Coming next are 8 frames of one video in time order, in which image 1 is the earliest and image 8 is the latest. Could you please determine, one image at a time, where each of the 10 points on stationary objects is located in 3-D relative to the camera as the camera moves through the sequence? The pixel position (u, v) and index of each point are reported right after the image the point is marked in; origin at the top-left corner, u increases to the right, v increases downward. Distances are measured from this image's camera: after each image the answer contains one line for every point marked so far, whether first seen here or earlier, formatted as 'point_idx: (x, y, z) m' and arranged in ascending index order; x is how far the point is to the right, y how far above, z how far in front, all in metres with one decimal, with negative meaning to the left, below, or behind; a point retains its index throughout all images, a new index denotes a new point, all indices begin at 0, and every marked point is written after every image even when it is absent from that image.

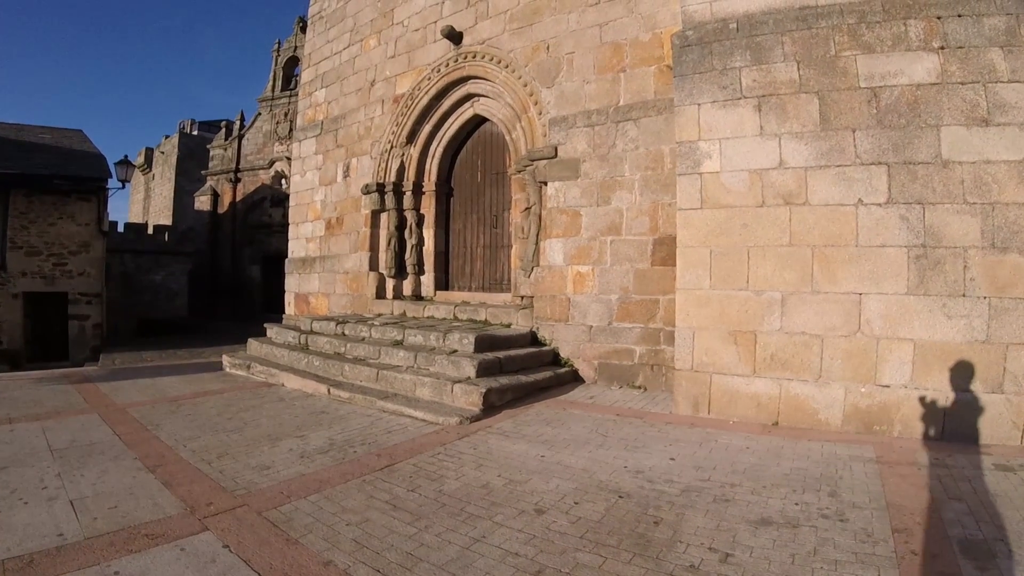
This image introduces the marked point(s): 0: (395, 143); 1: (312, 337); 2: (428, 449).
0: (-1.6, +2.1, +7.6) m
1: (-2.4, -0.6, +7.0) m
2: (-0.6, -1.2, +3.9) m
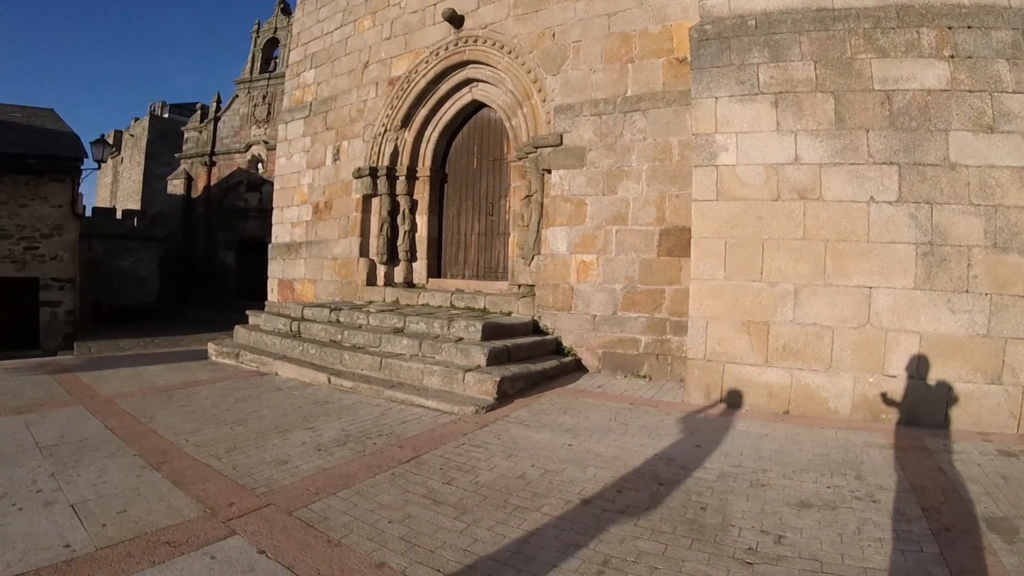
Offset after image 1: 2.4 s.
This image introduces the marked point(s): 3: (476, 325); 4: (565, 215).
0: (-1.7, +2.2, +7.4) m
1: (-2.5, -0.4, +6.8) m
2: (-0.4, -1.1, +3.8) m
3: (-0.3, -0.4, +5.4) m
4: (+0.5, +0.8, +5.8) m
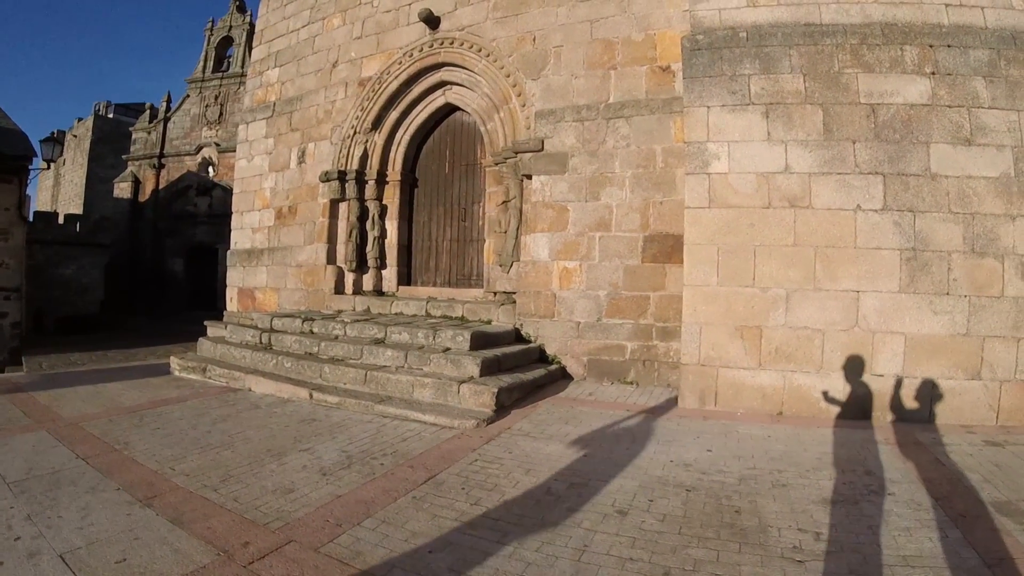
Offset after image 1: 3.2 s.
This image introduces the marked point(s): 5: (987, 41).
0: (-2.0, +2.1, +7.1) m
1: (-2.7, -0.5, +6.4) m
2: (-0.3, -1.1, +3.7) m
3: (-0.4, -0.5, +5.3) m
4: (+0.3, +0.7, +5.8) m
5: (+3.8, +1.9, +4.2) m
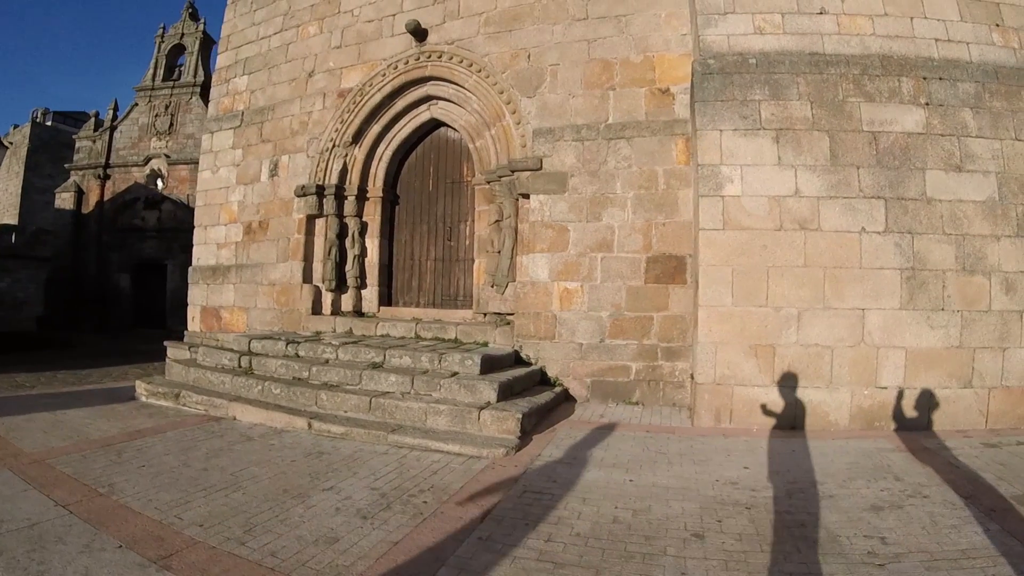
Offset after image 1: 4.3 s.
0: (-2.2, +1.9, +6.8) m
1: (-2.8, -0.8, +5.9) m
2: (0.0, -1.3, +3.5) m
3: (-0.3, -0.7, +5.1) m
4: (+0.3, +0.5, +5.7) m
5: (+3.9, +1.8, +4.6) m
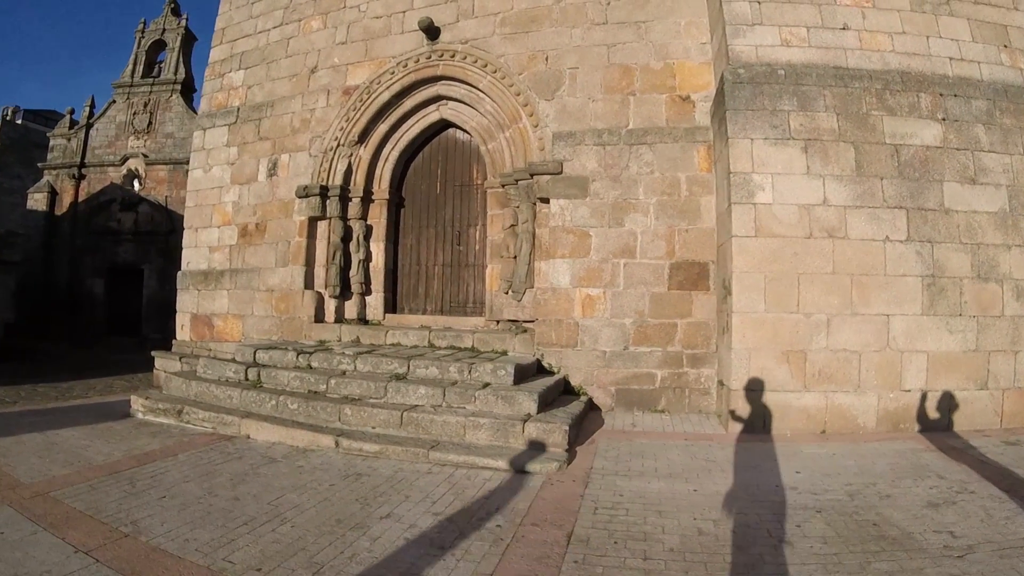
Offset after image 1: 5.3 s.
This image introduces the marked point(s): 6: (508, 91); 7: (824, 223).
0: (-2.1, +1.8, +6.5) m
1: (-2.5, -0.9, +5.6) m
2: (+0.4, -1.4, +3.4) m
3: (-0.1, -0.7, +4.9) m
4: (+0.6, +0.4, +5.6) m
5: (+4.3, +1.8, +4.9) m
6: (0.0, +2.2, +6.0) m
7: (+2.7, +0.6, +4.7) m
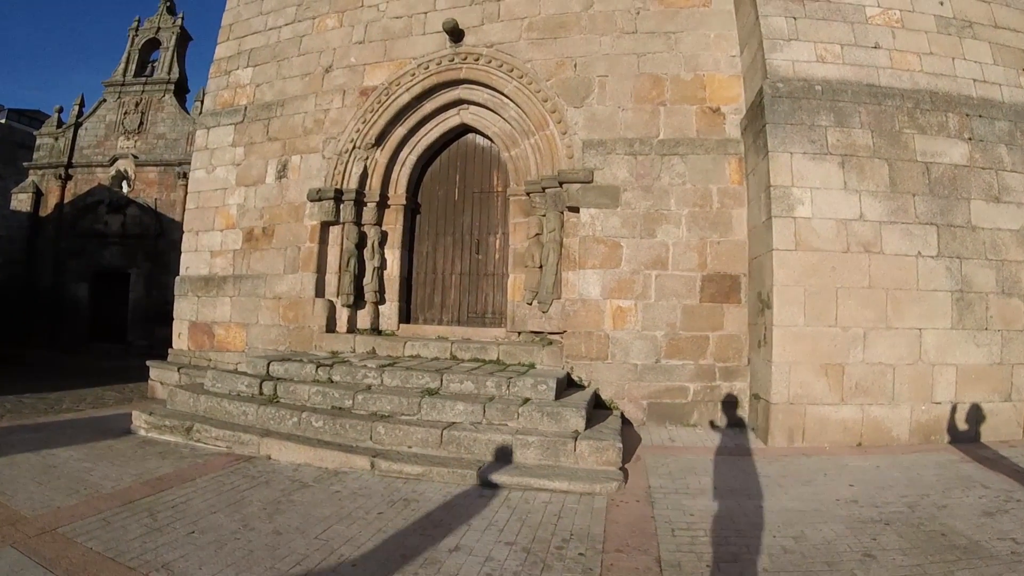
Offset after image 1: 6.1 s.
0: (-1.8, +1.7, +6.3) m
1: (-2.2, -0.9, +5.3) m
2: (+0.8, -1.4, +3.3) m
3: (+0.3, -0.8, +4.8) m
4: (+0.9, +0.3, +5.6) m
5: (+4.6, +1.6, +5.0) m
6: (+0.2, +2.1, +5.9) m
7: (+3.1, +0.5, +4.8) m
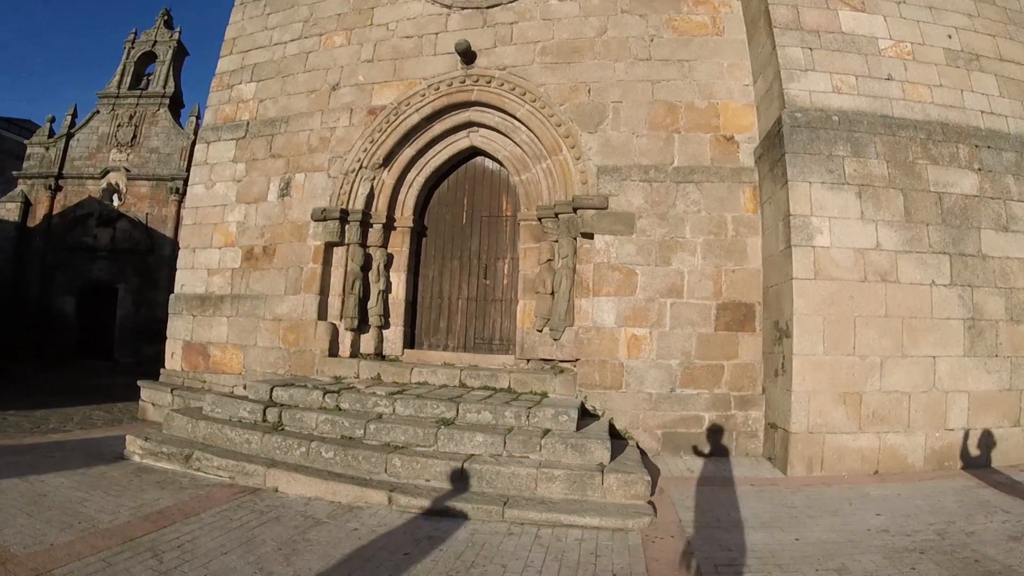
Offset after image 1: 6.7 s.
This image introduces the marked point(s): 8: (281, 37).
0: (-1.7, +1.4, +6.1) m
1: (-2.1, -1.2, +5.1) m
2: (+1.1, -1.7, +3.3) m
3: (+0.5, -1.1, +4.7) m
4: (+1.0, +0.1, +5.5) m
5: (+4.8, +1.4, +5.2) m
6: (+0.4, +1.8, +5.8) m
7: (+3.3, +0.2, +4.8) m
8: (-2.9, +3.1, +6.5) m
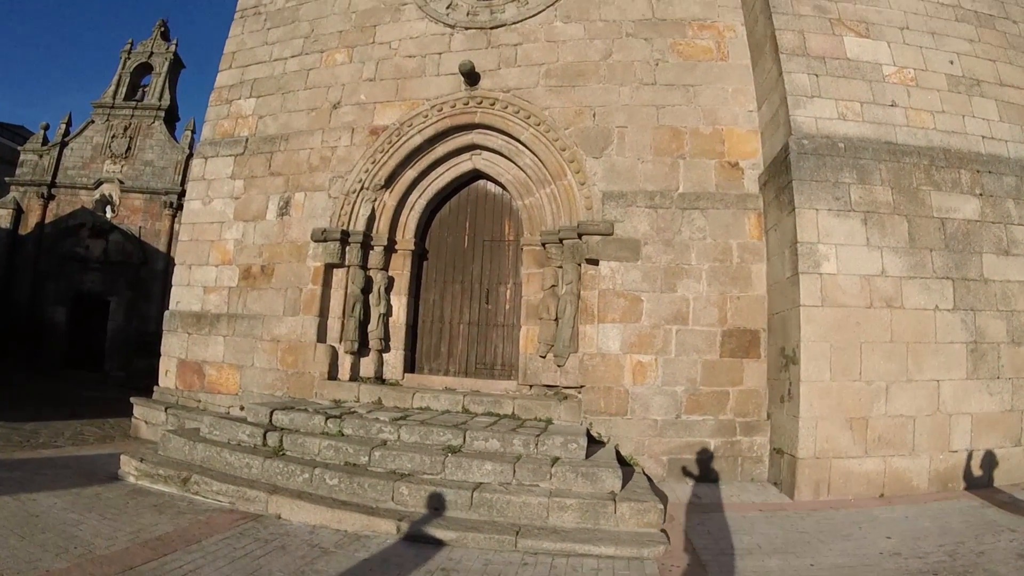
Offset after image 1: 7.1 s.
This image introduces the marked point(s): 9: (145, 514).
0: (-1.6, +1.2, +6.1) m
1: (-2.0, -1.5, +5.1) m
2: (+1.2, -2.0, +3.3) m
3: (+0.6, -1.3, +4.8) m
4: (+1.1, -0.2, +5.5) m
5: (+4.9, +1.2, +5.2) m
6: (+0.5, +1.6, +5.8) m
7: (+3.4, 0.0, +4.9) m
8: (-2.9, +2.9, +6.4) m
9: (-3.0, -2.1, +4.6) m
